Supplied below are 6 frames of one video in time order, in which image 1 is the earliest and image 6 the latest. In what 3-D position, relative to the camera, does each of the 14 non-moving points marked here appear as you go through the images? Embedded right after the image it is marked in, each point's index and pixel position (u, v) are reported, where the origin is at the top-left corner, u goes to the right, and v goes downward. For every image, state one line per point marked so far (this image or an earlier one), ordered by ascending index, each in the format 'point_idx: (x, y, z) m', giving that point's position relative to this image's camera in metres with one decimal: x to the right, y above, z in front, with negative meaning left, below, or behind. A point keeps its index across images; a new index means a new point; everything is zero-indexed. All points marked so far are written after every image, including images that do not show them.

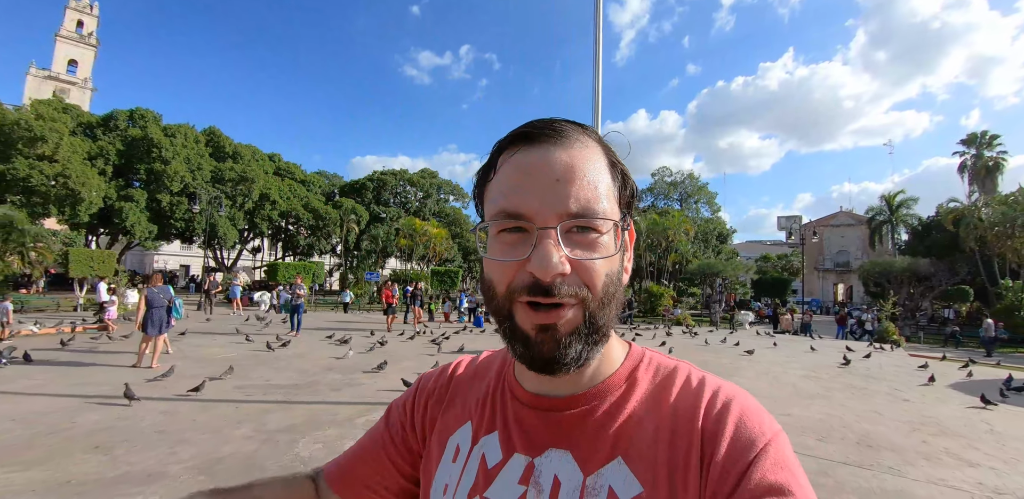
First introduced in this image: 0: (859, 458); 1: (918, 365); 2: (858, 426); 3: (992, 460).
0: (+3.5, -2.0, +4.2) m
1: (+10.2, -2.9, +10.9) m
2: (+4.3, -2.1, +5.3) m
3: (+4.9, -2.1, +4.5) m
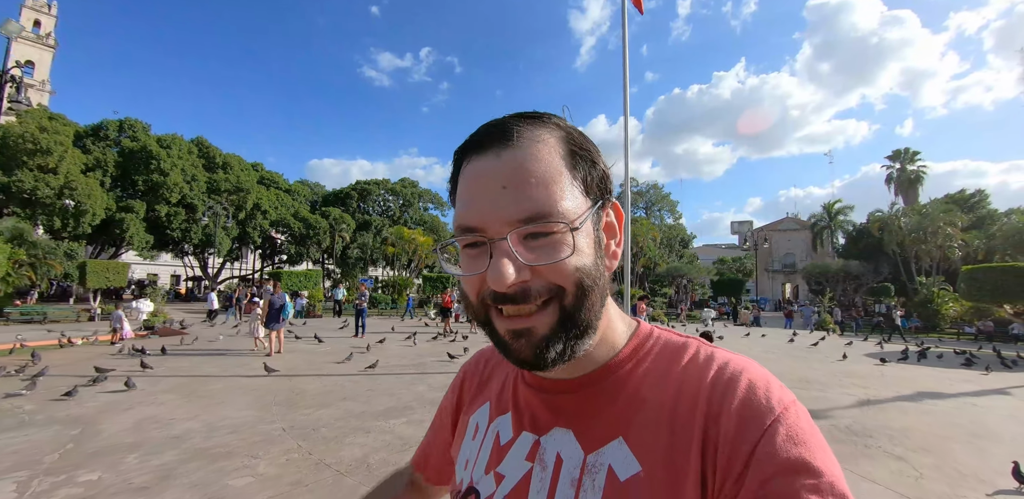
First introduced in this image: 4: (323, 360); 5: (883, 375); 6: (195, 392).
0: (+4.9, -2.3, +7.2) m
1: (+11.1, -3.1, +14.4) m
2: (+5.6, -2.4, +8.3) m
3: (+6.4, -2.3, +7.6) m
4: (-4.1, -2.4, +9.7) m
5: (+7.4, -2.5, +8.7) m
6: (-4.9, -2.2, +6.7) m
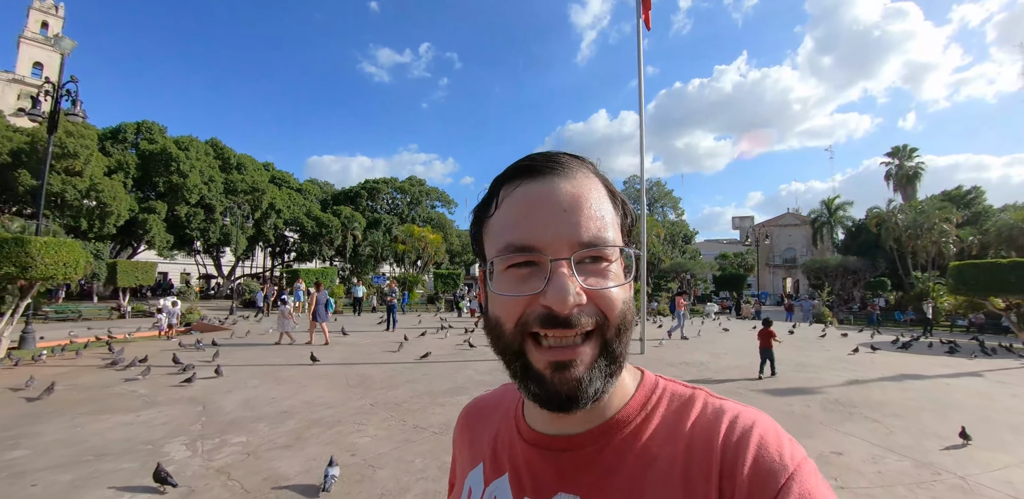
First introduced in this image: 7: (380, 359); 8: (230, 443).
0: (+5.6, -2.3, +8.3) m
1: (+11.7, -3.1, +15.5) m
2: (+6.3, -2.4, +9.4) m
3: (+7.0, -2.4, +8.6) m
4: (-3.5, -2.5, +10.8) m
5: (+8.1, -2.5, +9.7) m
6: (-4.2, -2.2, +7.8) m
7: (-2.8, -2.3, +9.3) m
8: (-3.0, -2.1, +4.7) m
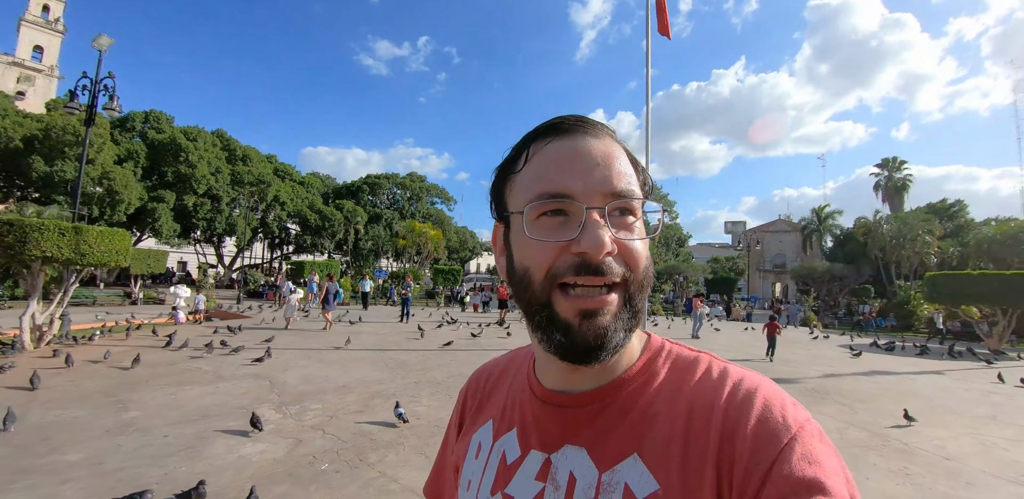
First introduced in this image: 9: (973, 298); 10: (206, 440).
0: (+6.0, -2.5, +9.3) m
1: (+12.0, -3.4, +16.7) m
2: (+6.6, -2.6, +10.5) m
3: (+7.4, -2.6, +9.7) m
4: (-3.2, -2.4, +11.7) m
5: (+8.4, -2.7, +10.8) m
6: (-3.8, -2.2, +8.7) m
7: (-2.5, -2.3, +10.2) m
8: (-2.6, -2.1, +5.6) m
9: (+17.4, -1.8, +16.4) m
10: (-3.2, -2.0, +4.6) m
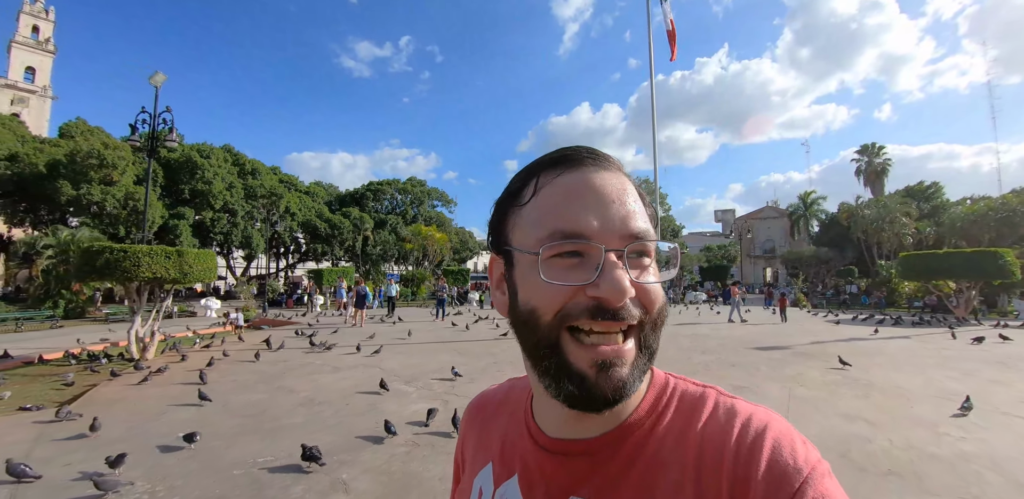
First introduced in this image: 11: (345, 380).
0: (+7.1, -2.3, +11.3) m
1: (+13.0, -2.9, +18.8) m
2: (+7.8, -2.3, +12.5) m
3: (+8.5, -2.3, +11.7) m
4: (-2.1, -2.6, +13.5) m
5: (+9.5, -2.4, +12.9) m
6: (-2.7, -2.4, +10.5) m
7: (-1.3, -2.5, +12.1) m
8: (-1.4, -2.3, +7.4) m
9: (+18.4, -1.0, +18.5) m
10: (-2.0, -2.2, +6.4) m
11: (-3.0, -2.4, +7.9) m
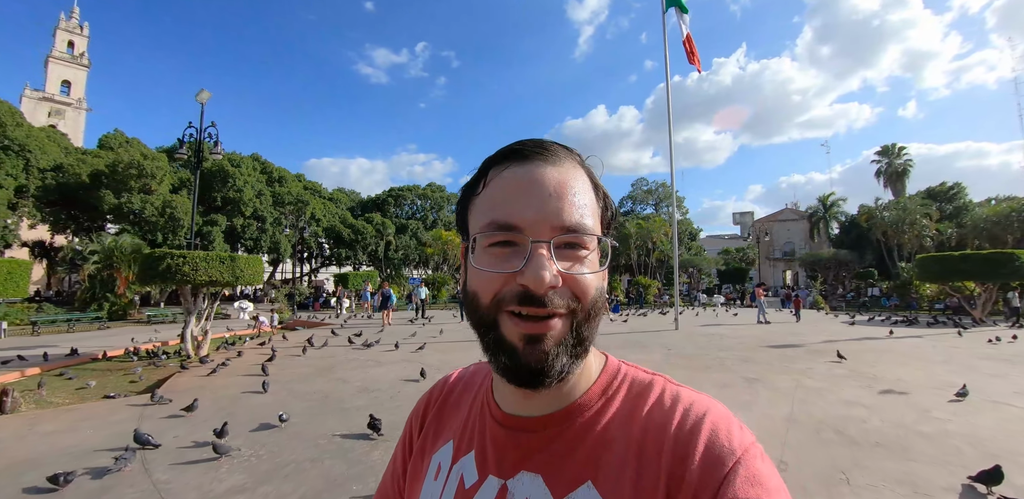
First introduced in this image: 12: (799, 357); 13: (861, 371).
0: (+7.8, -2.4, +11.8) m
1: (+13.9, -3.0, +19.0) m
2: (+8.5, -2.4, +12.9) m
3: (+9.2, -2.4, +12.2) m
4: (-1.3, -2.8, +14.3) m
5: (+10.3, -2.5, +13.3) m
6: (-2.0, -2.5, +11.3) m
7: (-0.6, -2.6, +12.8) m
8: (-0.9, -2.4, +8.2) m
9: (+19.3, -1.1, +18.6) m
10: (-1.5, -2.3, +7.2) m
11: (-2.5, -2.5, +8.7) m
12: (+5.8, -2.2, +8.9) m
13: (+6.0, -2.1, +7.5) m
